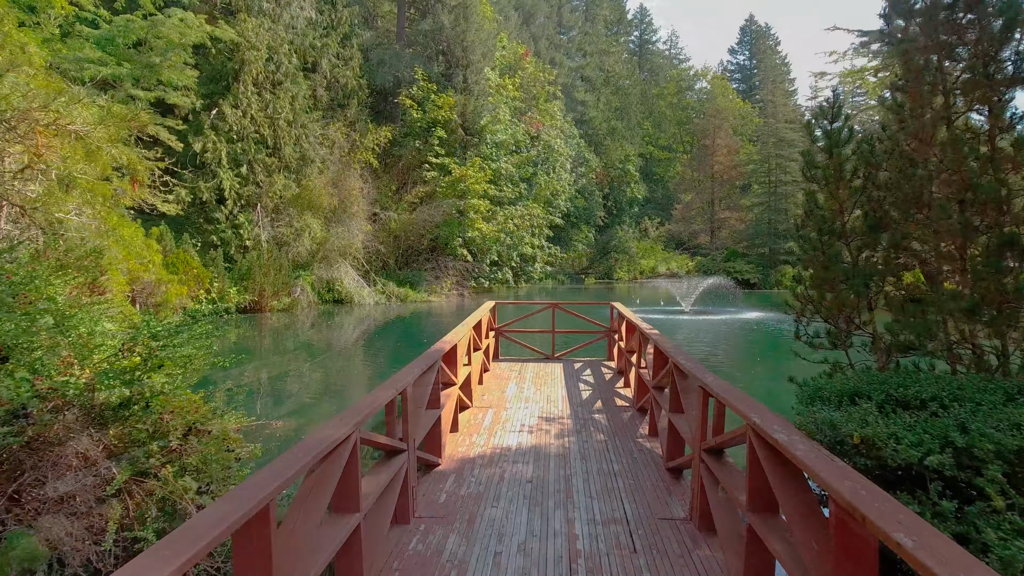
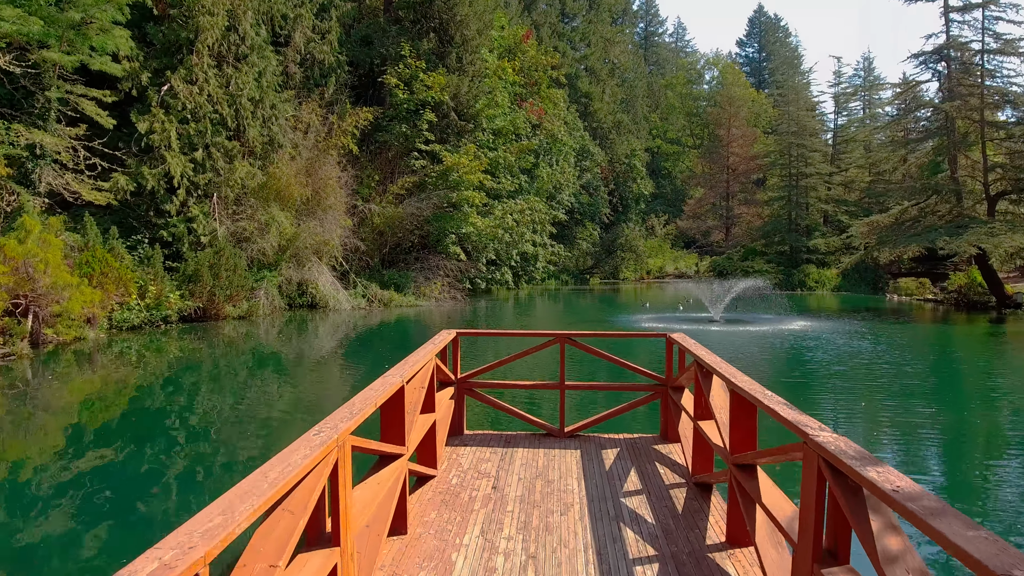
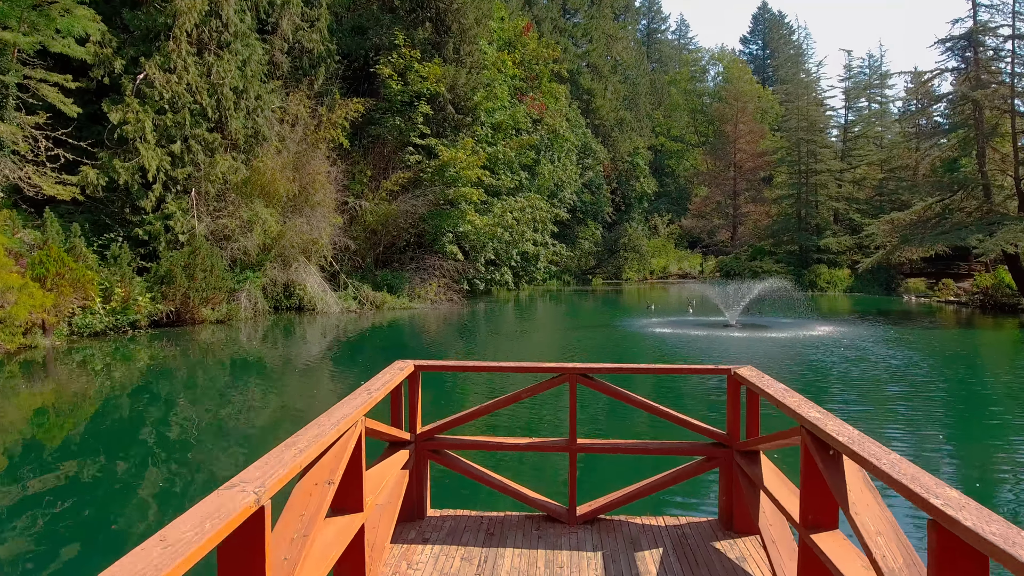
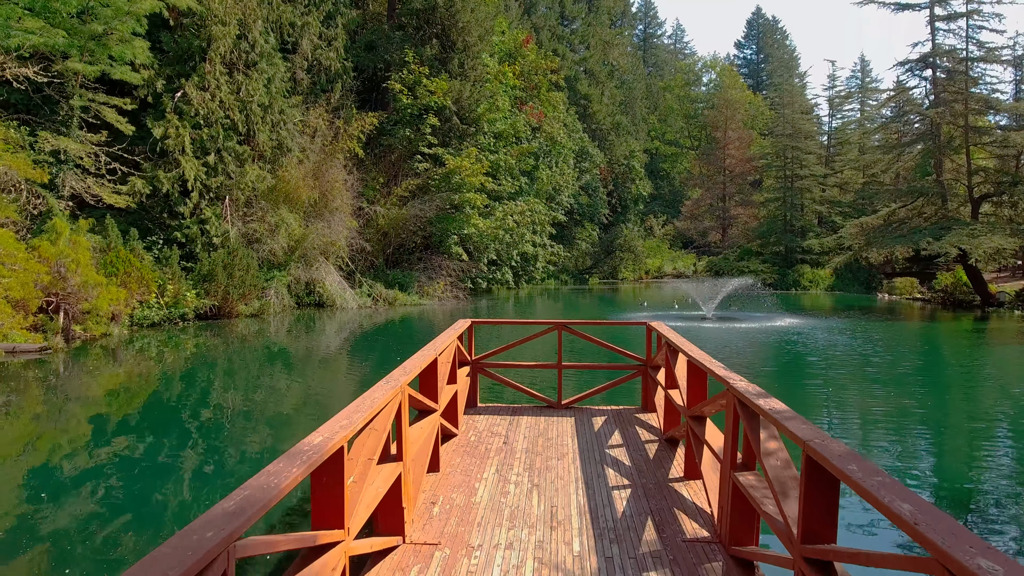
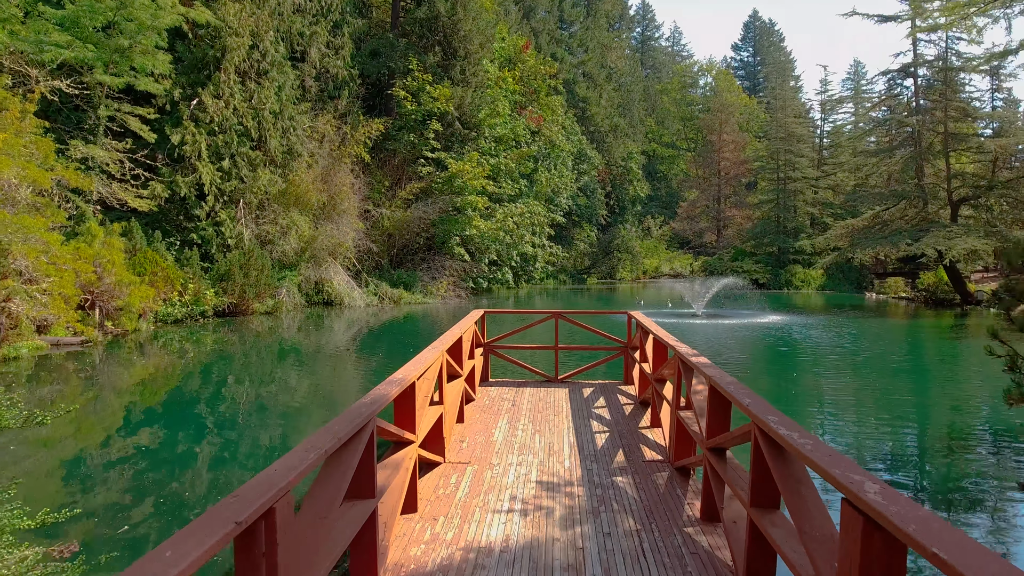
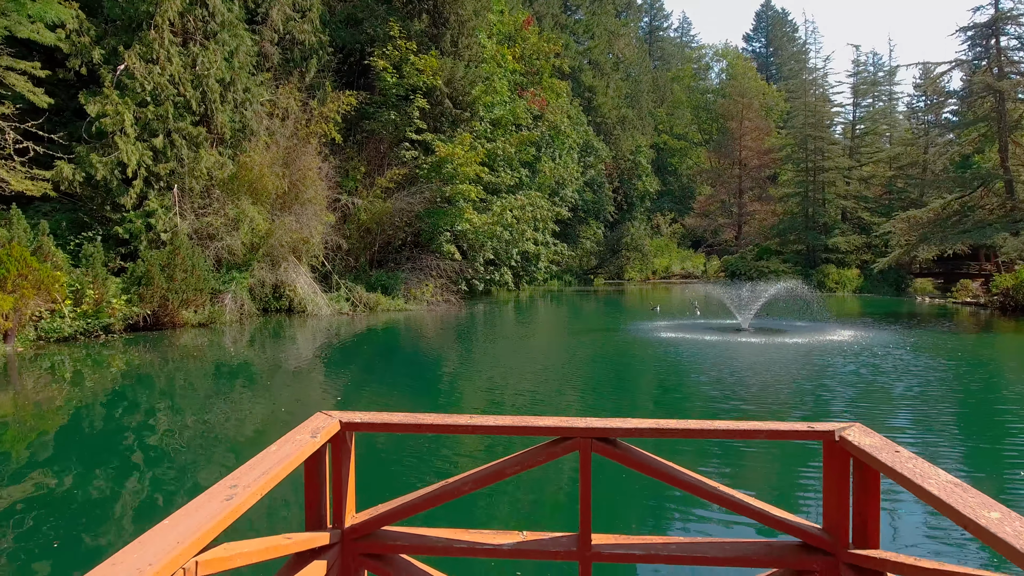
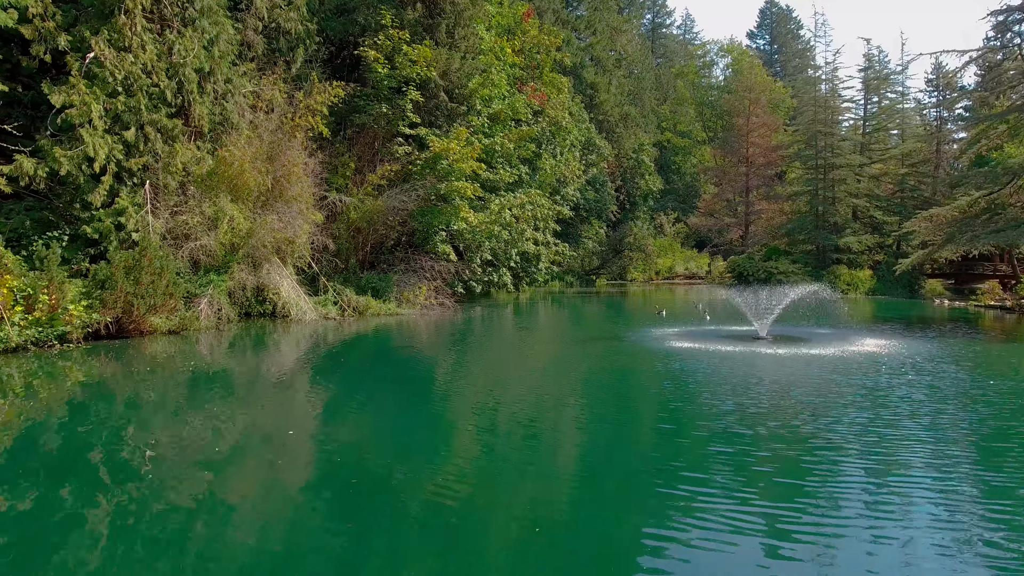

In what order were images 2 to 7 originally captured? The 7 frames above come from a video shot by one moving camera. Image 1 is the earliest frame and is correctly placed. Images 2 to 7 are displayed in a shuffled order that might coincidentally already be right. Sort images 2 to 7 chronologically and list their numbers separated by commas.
5, 4, 2, 3, 6, 7
